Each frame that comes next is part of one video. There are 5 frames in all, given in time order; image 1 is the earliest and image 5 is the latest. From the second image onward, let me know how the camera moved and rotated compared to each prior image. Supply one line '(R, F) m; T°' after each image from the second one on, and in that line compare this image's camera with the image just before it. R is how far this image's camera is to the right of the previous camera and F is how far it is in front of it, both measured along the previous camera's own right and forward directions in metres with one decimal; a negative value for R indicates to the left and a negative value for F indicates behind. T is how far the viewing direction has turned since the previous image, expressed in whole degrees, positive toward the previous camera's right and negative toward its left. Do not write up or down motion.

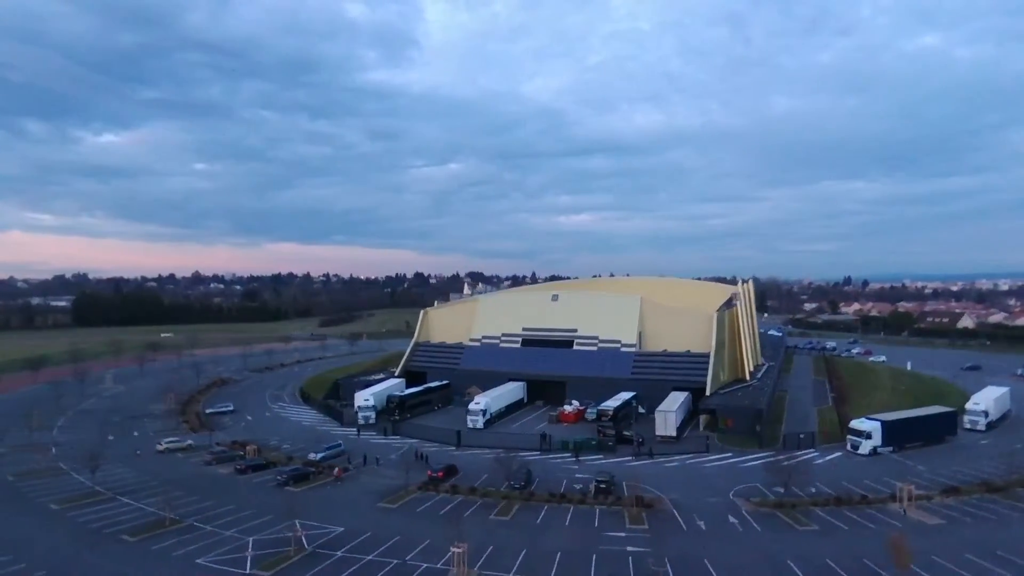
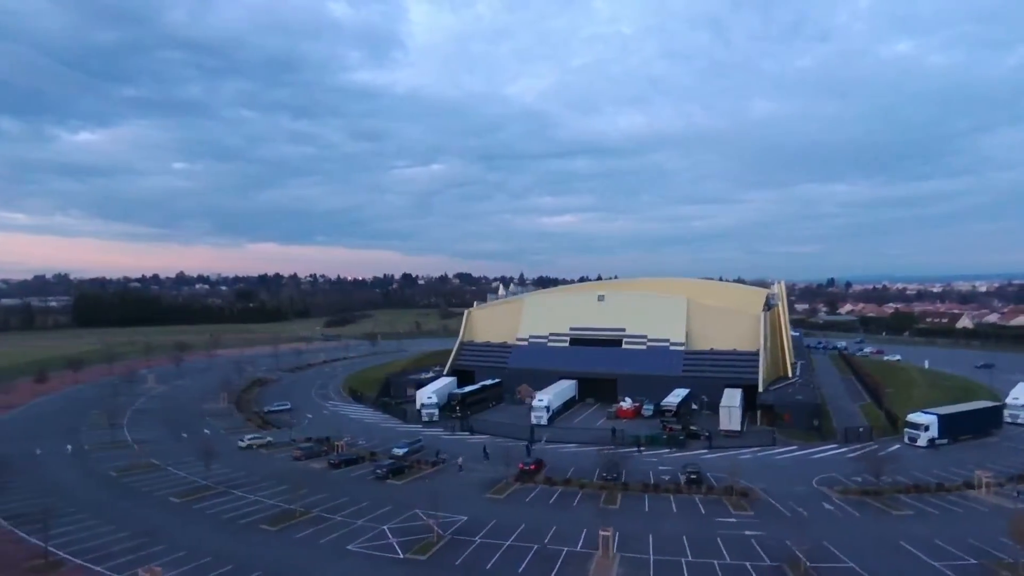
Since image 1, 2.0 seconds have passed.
(-3.6, -0.9) m; +2°
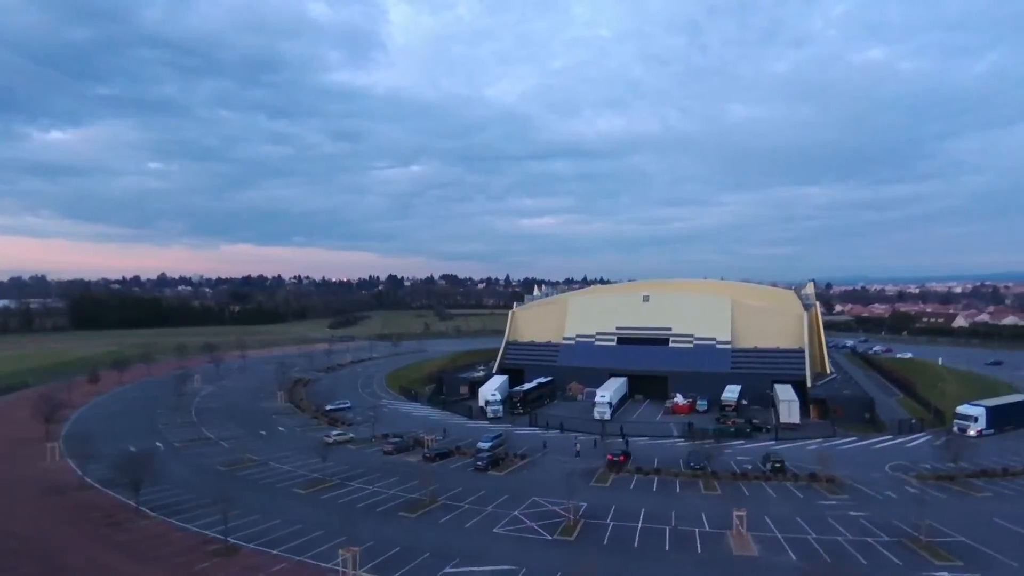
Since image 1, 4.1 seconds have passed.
(-3.9, -1.1) m; +2°
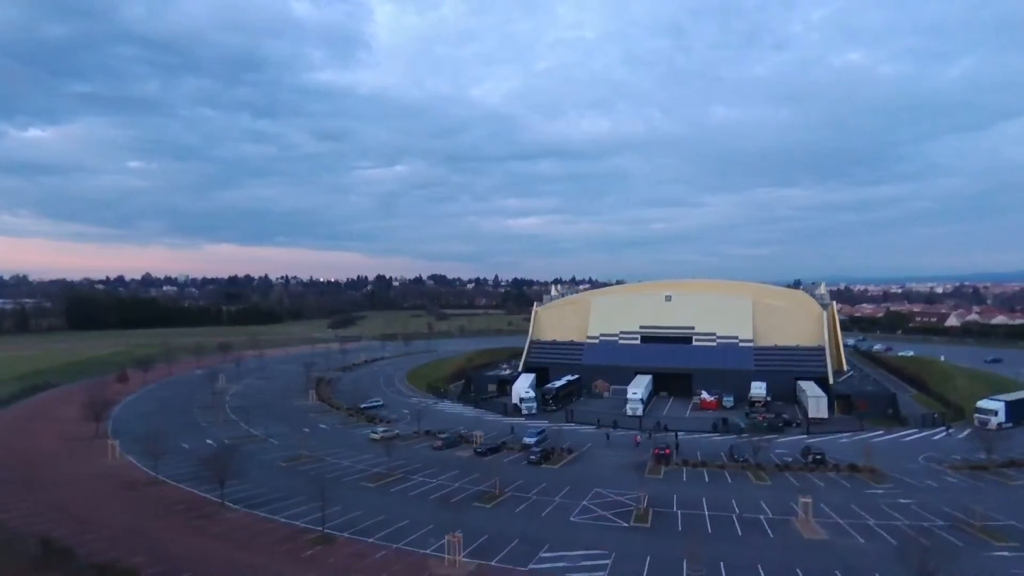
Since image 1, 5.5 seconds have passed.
(-2.4, -0.8) m; +1°
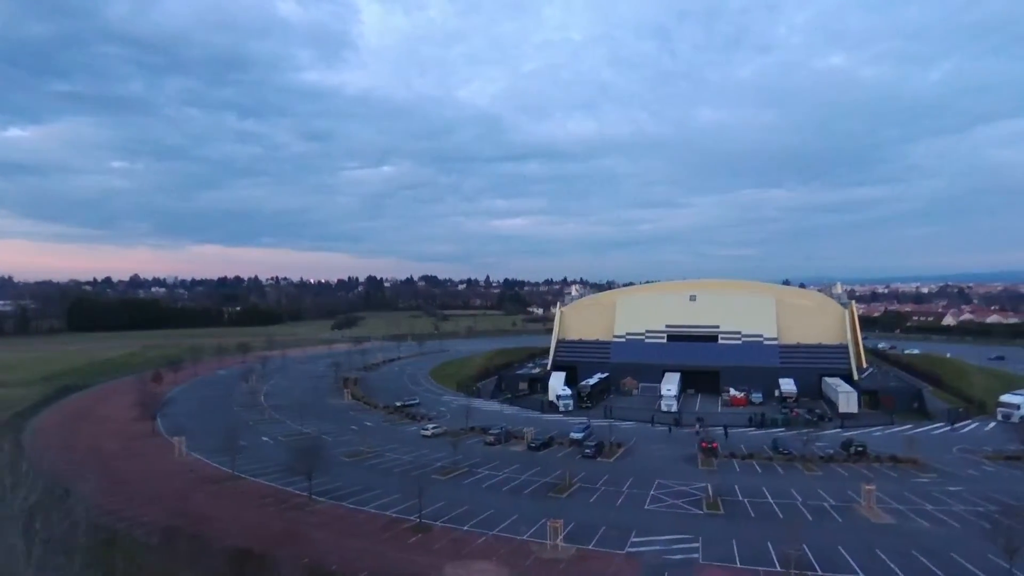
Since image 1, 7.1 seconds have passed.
(-2.5, -0.8) m; +1°
